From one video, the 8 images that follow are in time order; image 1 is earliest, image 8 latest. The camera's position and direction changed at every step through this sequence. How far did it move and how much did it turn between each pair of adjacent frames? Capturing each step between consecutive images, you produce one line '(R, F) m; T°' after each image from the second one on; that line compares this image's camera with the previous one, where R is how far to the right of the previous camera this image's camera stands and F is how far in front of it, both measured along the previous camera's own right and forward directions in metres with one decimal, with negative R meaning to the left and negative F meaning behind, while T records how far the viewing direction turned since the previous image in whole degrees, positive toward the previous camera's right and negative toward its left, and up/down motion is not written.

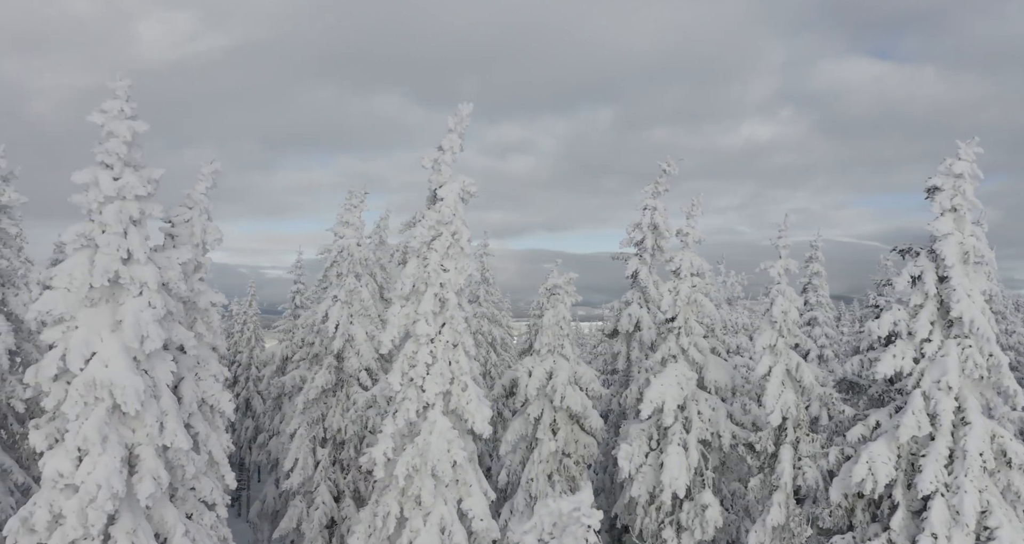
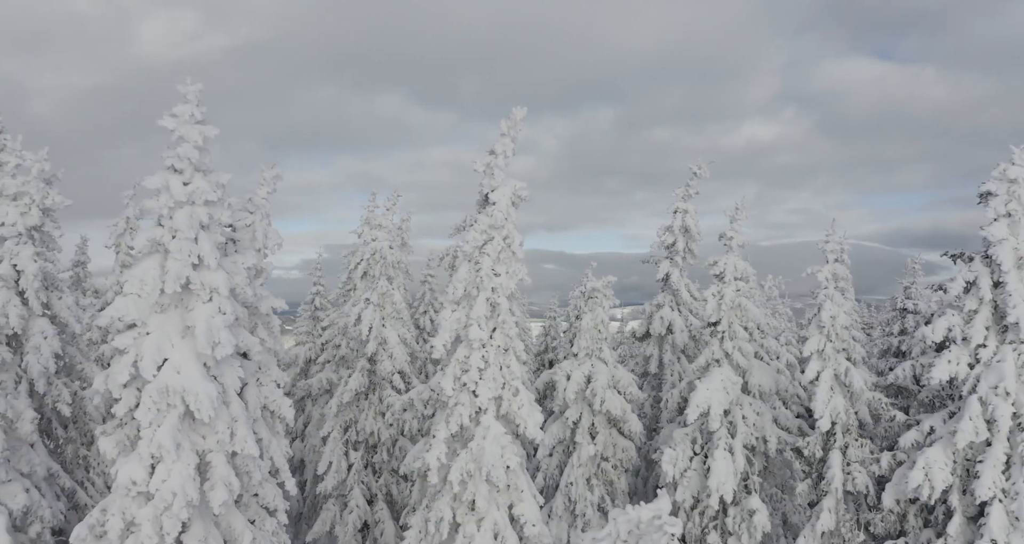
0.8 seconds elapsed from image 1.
(-1.5, +0.1) m; 0°
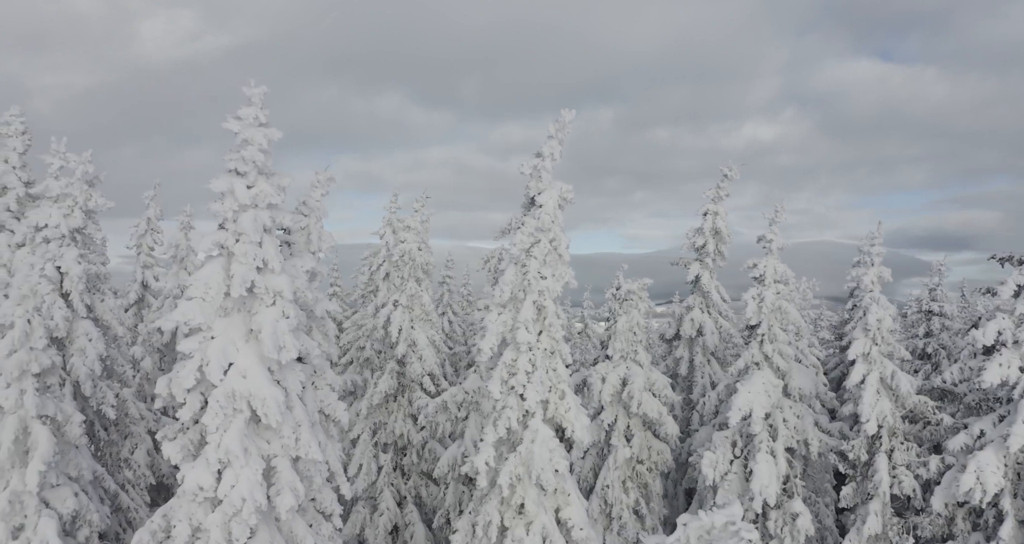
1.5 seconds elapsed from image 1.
(-1.4, +0.1) m; 0°
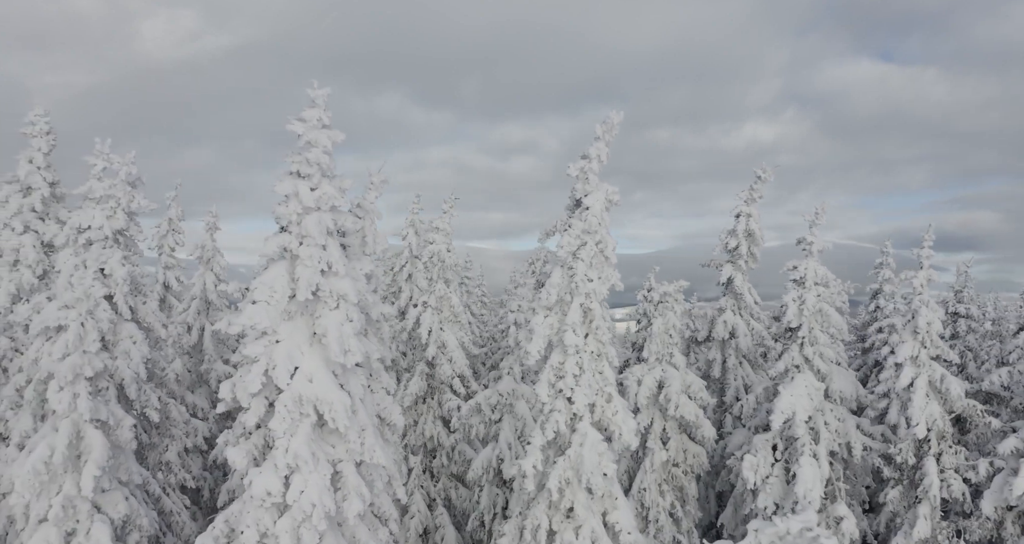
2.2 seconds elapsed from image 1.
(-1.4, +0.1) m; 0°
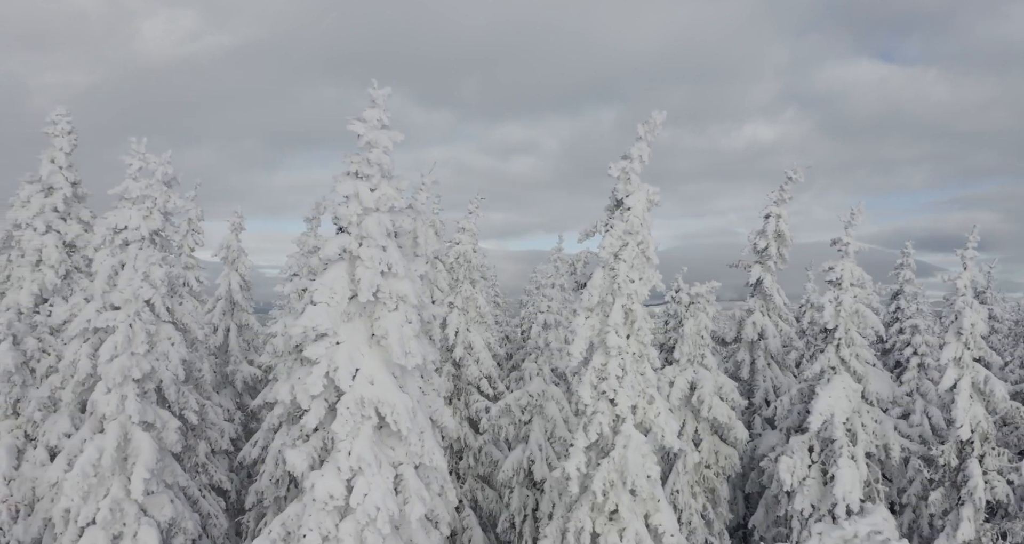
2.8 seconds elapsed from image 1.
(-1.2, +0.1) m; 0°
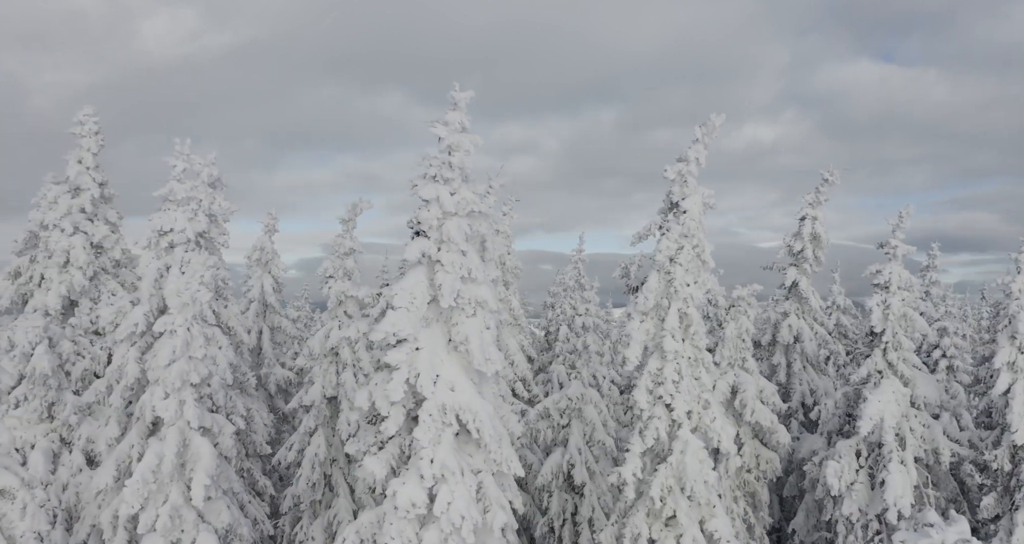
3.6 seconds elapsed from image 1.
(-1.6, +0.2) m; 0°
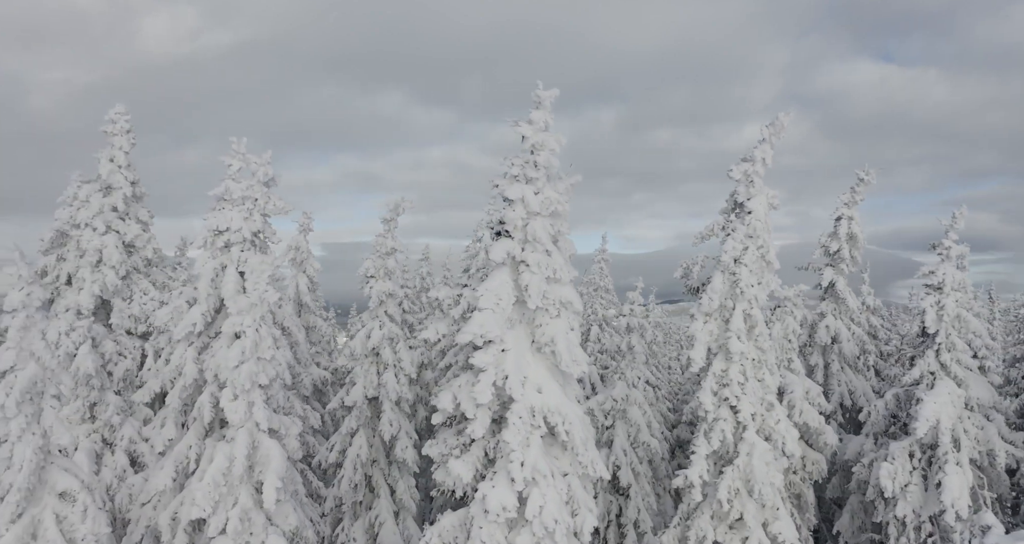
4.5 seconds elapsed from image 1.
(-1.8, +0.2) m; 0°
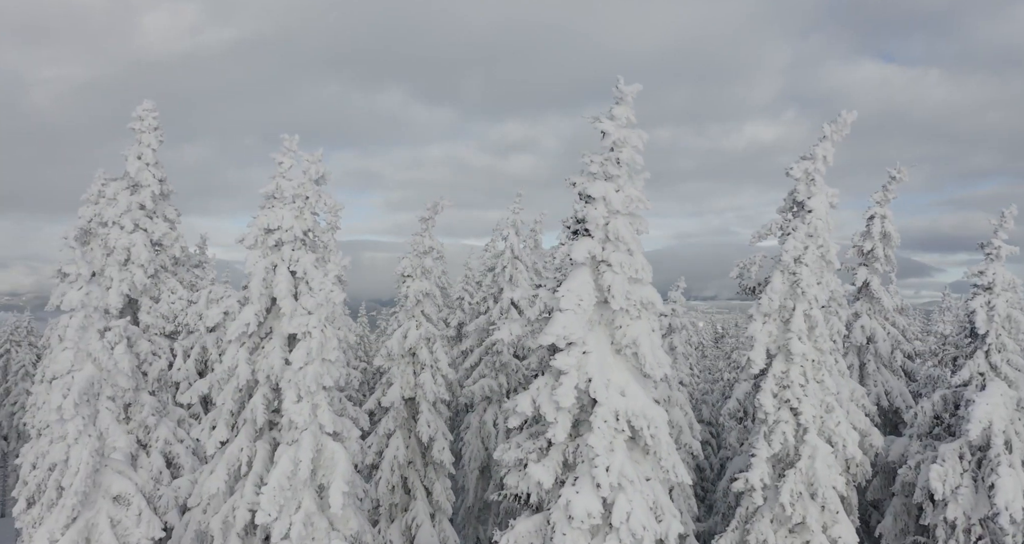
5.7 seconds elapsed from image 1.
(-1.6, +0.3) m; 0°
